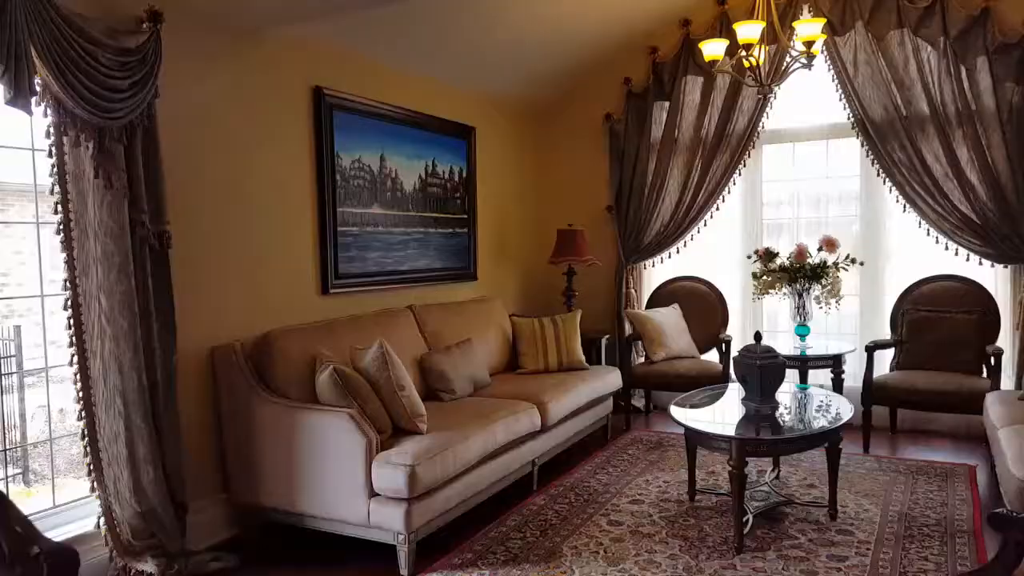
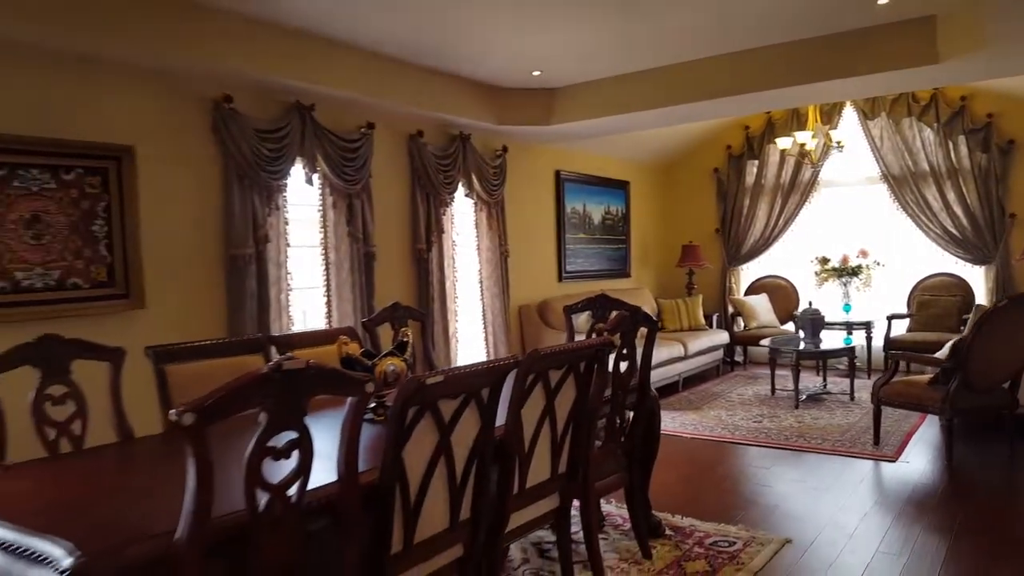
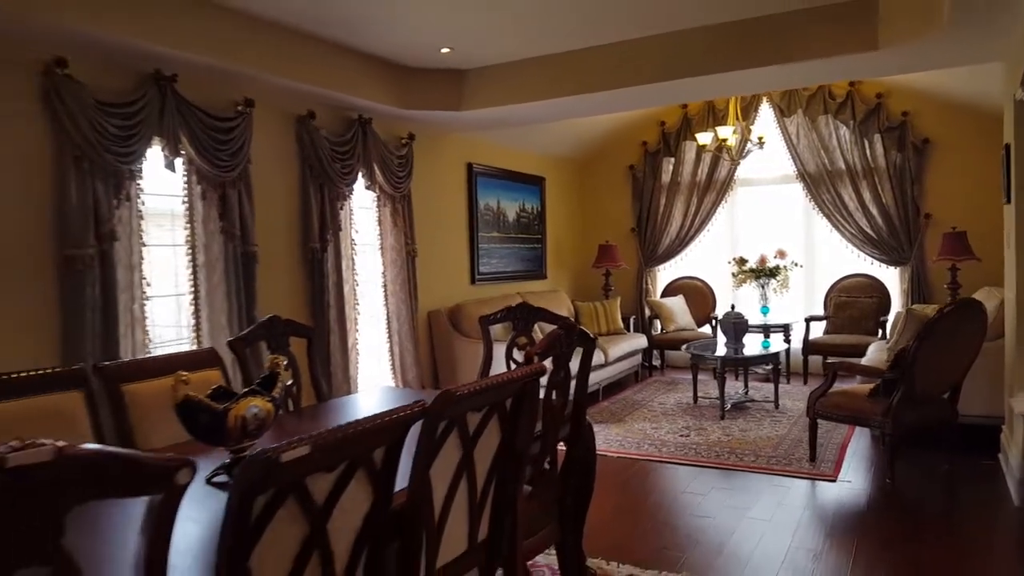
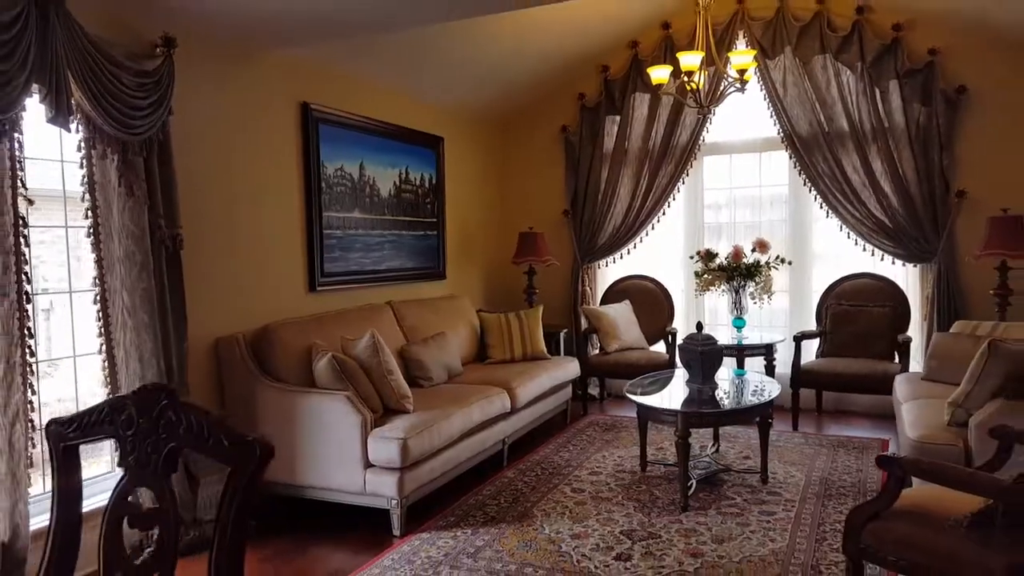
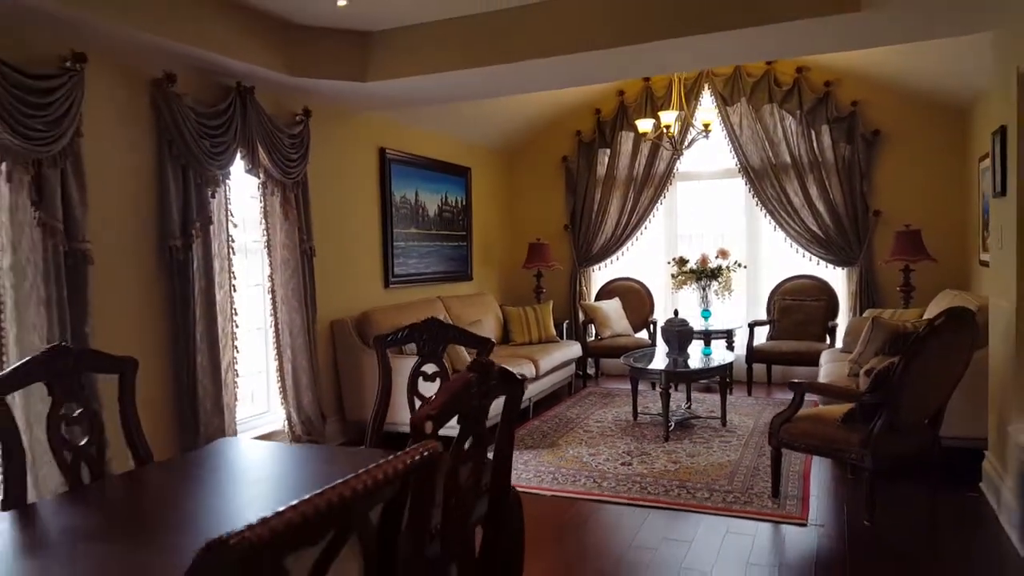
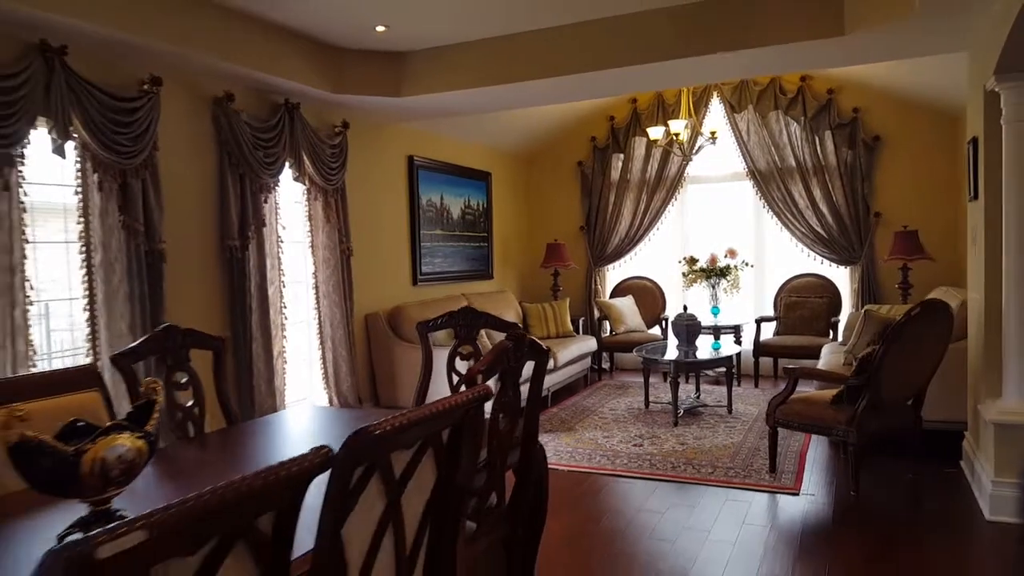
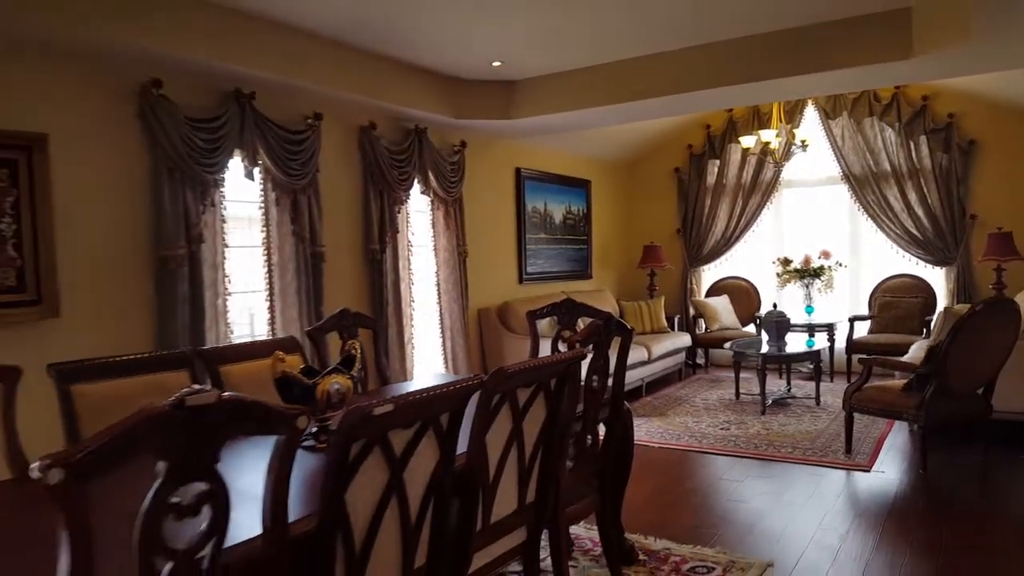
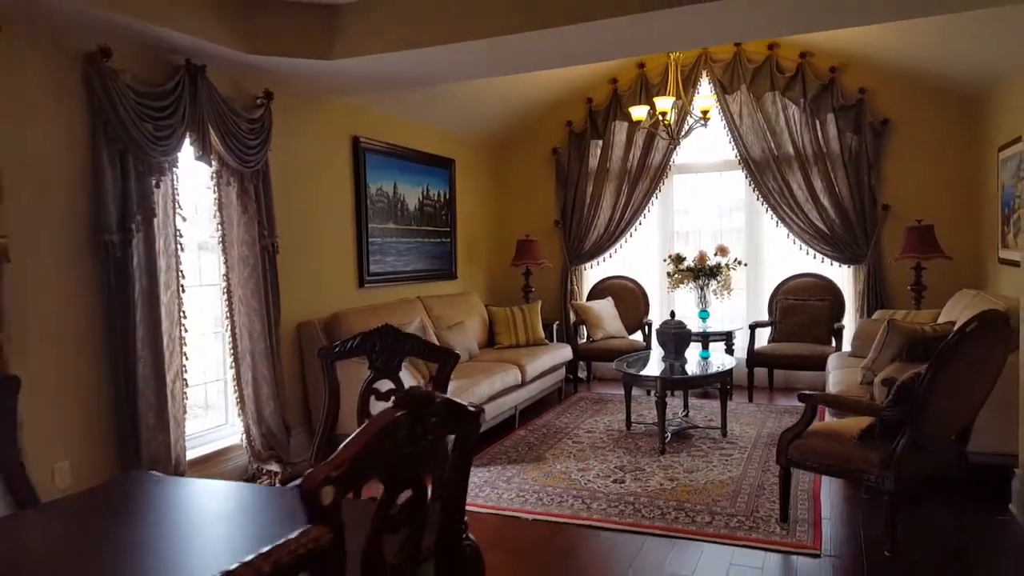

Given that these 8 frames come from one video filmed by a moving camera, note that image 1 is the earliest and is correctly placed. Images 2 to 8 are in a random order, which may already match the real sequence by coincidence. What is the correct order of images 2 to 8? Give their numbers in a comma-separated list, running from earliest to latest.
4, 8, 5, 6, 3, 7, 2
